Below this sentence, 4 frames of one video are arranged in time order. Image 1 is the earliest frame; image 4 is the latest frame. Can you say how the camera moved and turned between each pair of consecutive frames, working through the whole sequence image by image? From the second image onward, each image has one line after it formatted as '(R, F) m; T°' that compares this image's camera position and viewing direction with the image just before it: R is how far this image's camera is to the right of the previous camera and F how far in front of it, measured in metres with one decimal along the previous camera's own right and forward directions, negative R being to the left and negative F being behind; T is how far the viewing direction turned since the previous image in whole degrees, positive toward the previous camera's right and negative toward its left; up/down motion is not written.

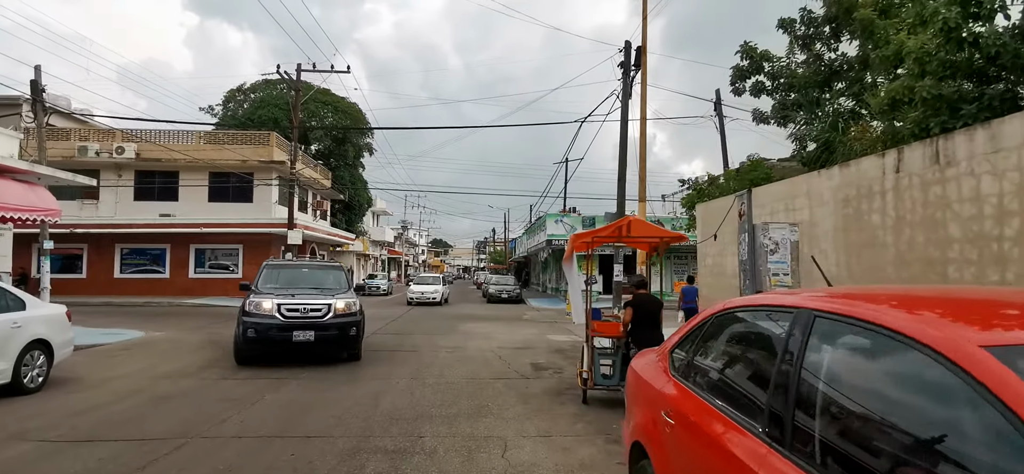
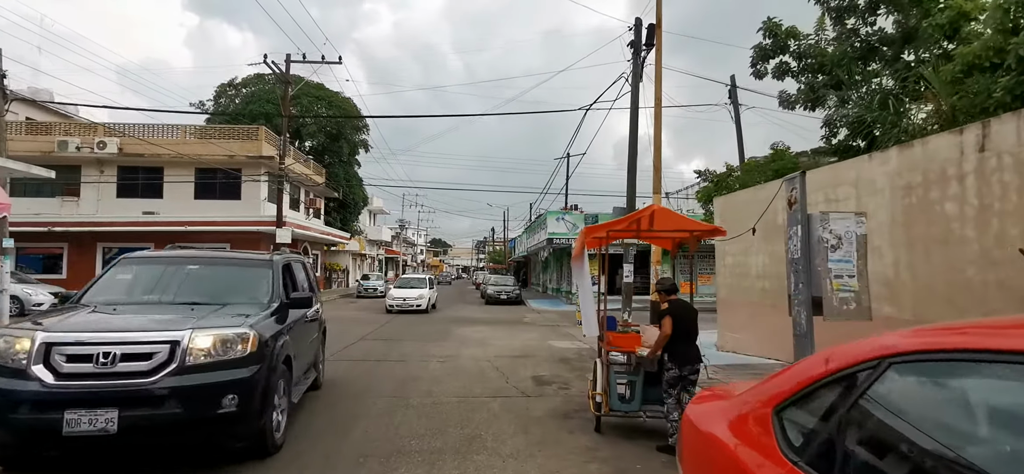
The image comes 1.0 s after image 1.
(0.0, +1.3) m; 0°
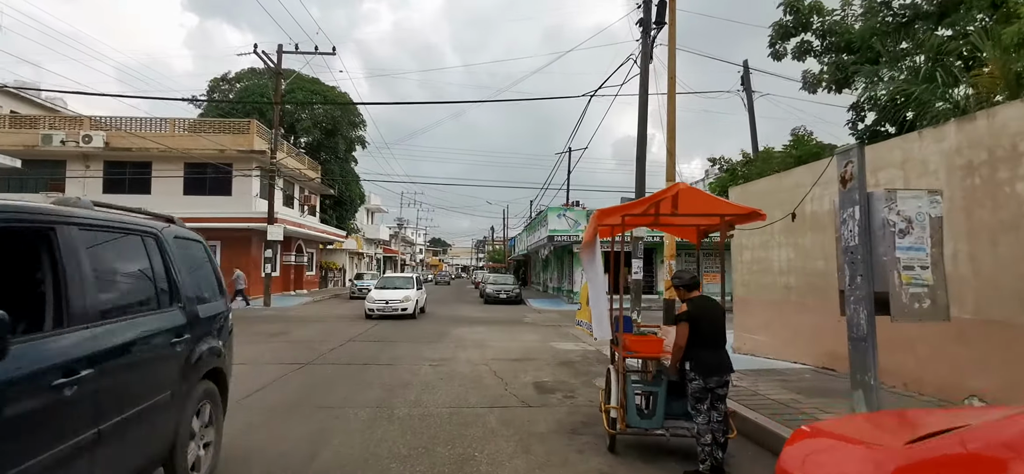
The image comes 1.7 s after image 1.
(0.0, +0.9) m; 0°
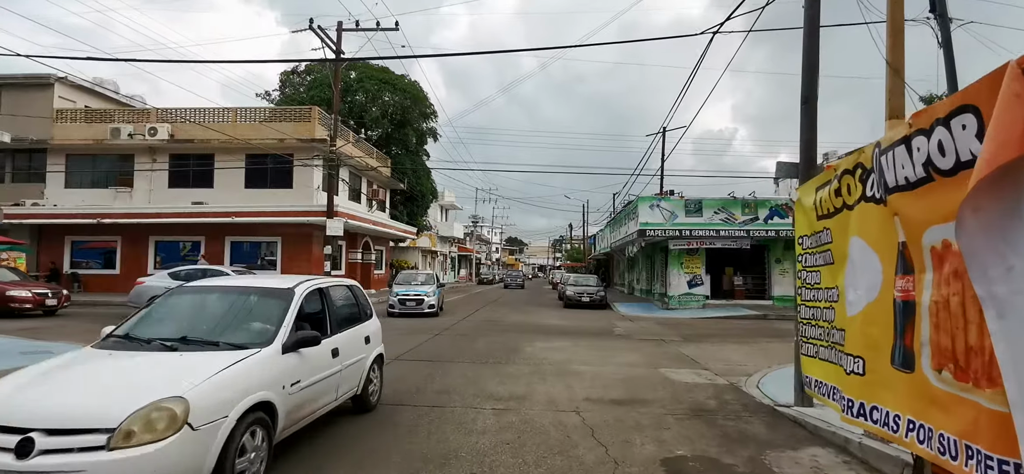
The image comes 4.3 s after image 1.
(-0.3, +3.5) m; -8°
